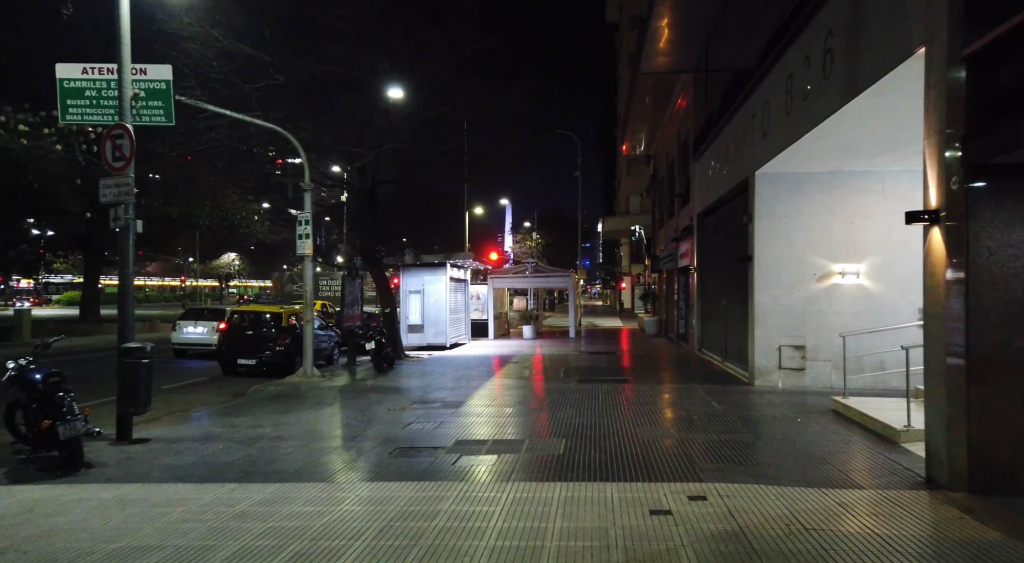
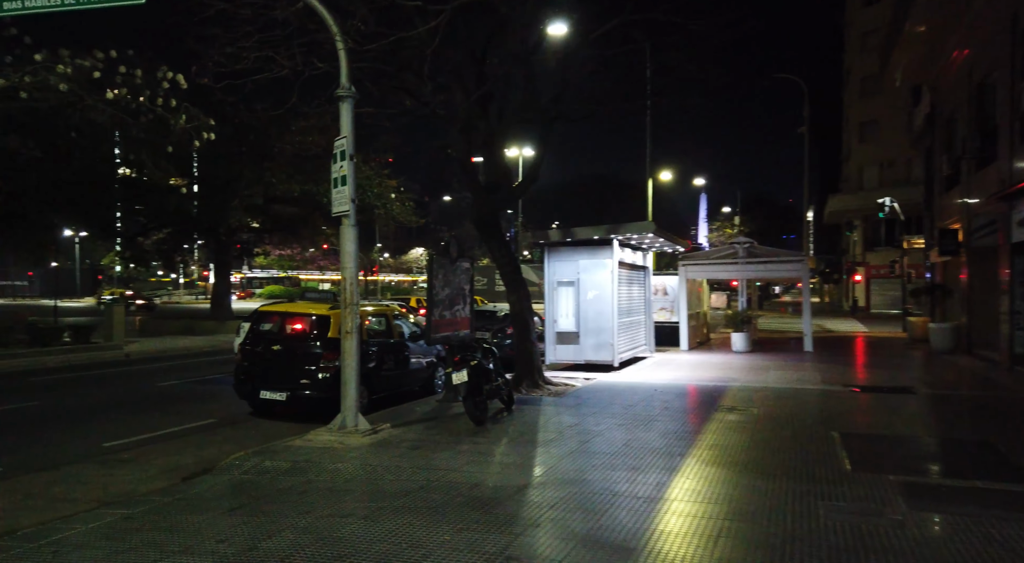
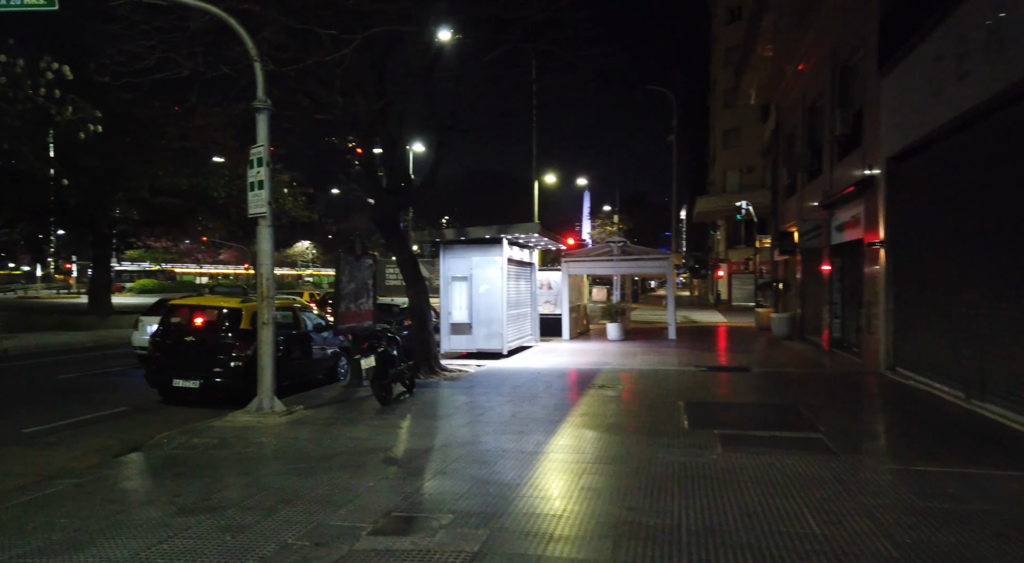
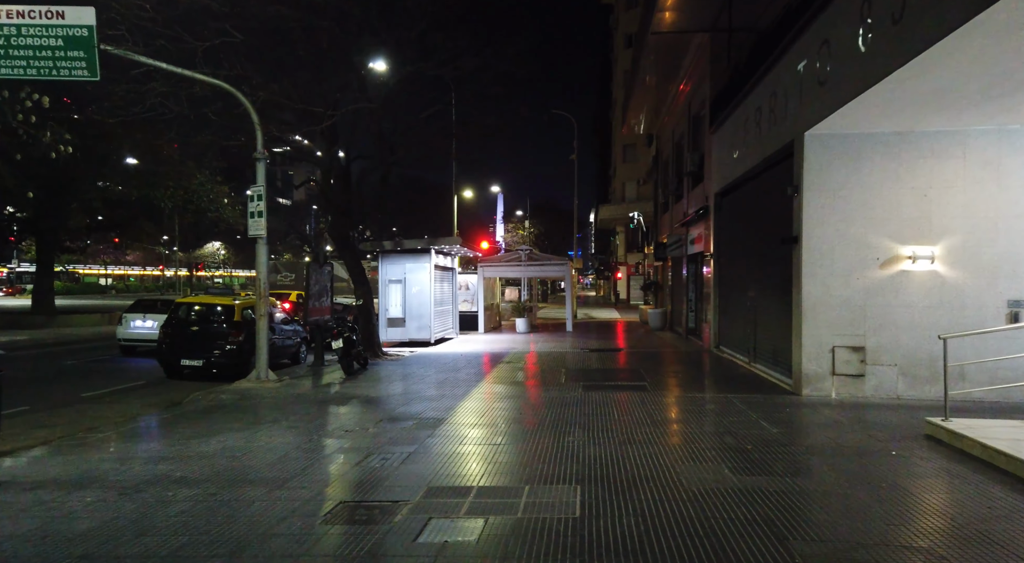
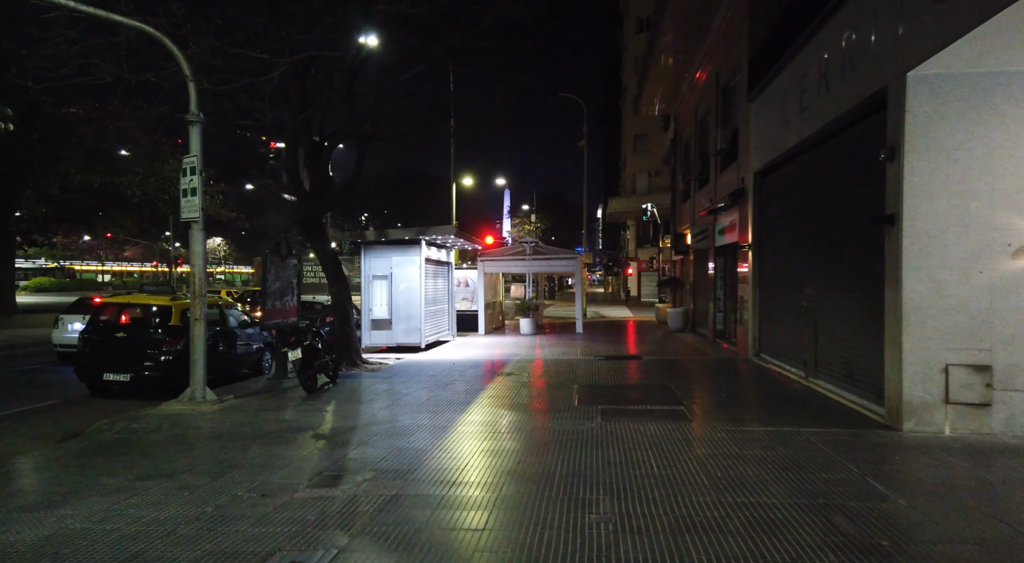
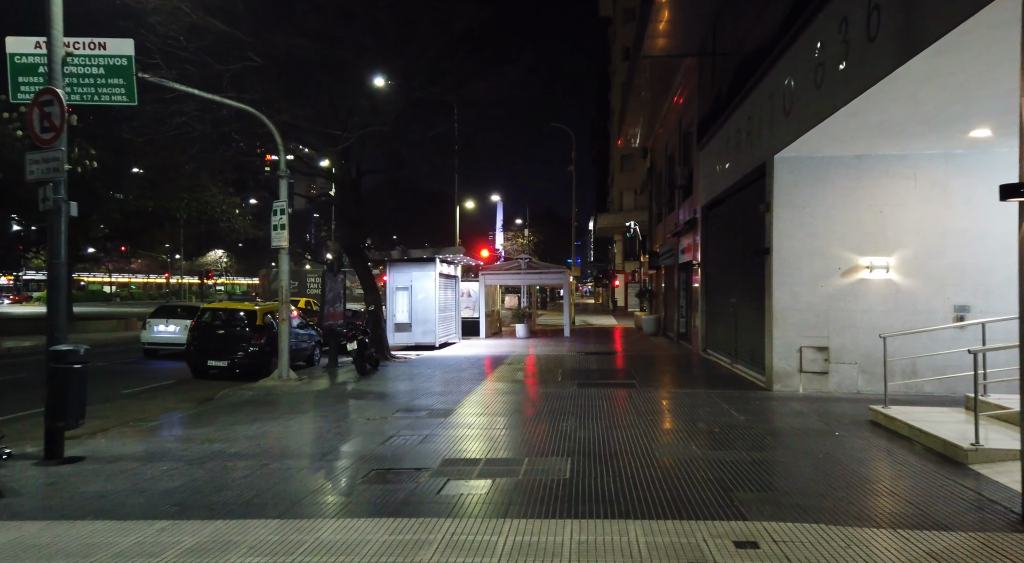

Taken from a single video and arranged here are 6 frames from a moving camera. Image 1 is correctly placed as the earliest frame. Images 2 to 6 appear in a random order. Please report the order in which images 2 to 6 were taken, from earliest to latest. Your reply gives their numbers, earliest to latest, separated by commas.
6, 4, 5, 3, 2
